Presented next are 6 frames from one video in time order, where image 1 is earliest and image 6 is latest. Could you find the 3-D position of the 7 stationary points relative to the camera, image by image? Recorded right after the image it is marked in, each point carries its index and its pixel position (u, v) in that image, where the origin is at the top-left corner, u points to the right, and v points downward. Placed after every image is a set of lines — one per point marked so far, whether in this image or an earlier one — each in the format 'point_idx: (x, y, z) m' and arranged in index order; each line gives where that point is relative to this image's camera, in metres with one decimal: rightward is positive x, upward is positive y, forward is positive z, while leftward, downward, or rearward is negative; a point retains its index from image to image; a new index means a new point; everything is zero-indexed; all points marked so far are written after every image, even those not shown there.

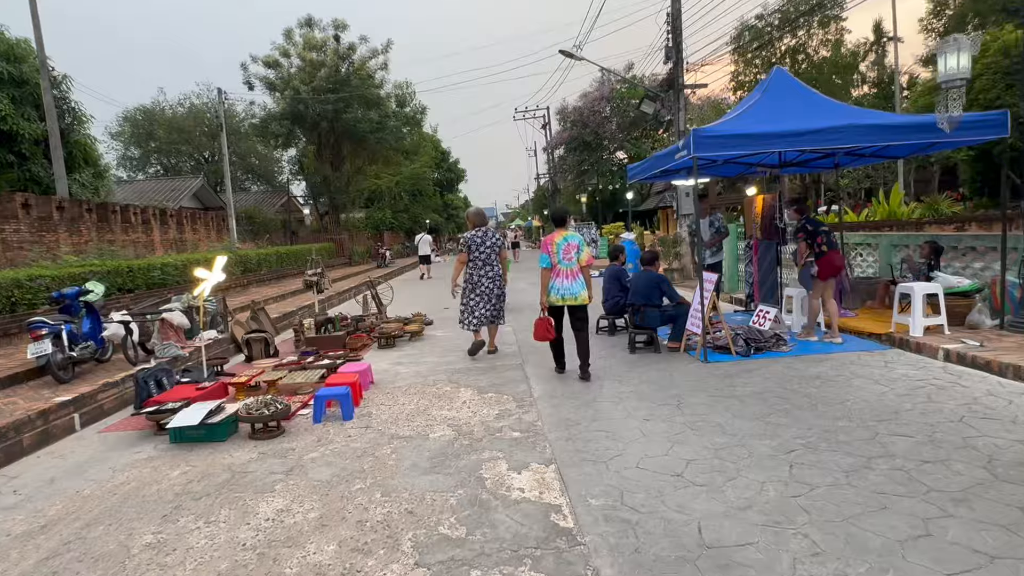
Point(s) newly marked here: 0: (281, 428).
0: (-1.8, -1.1, +4.9) m
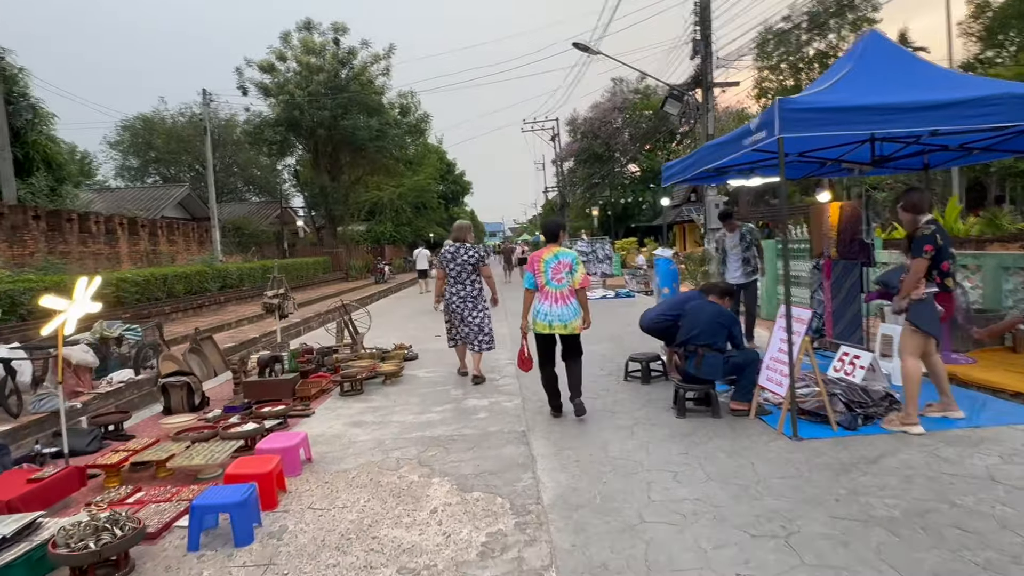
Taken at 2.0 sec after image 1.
0: (-1.8, -1.3, +3.0) m
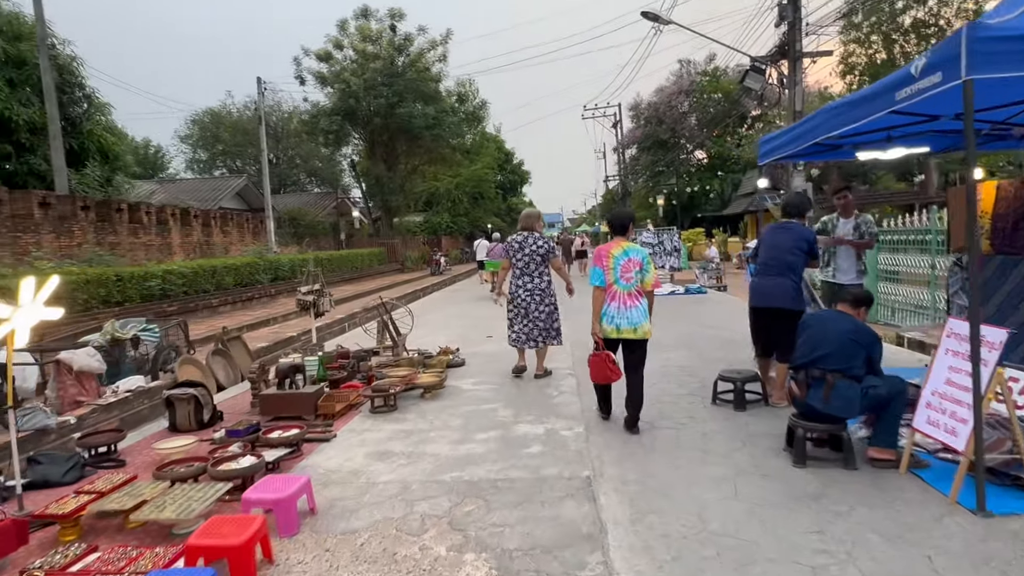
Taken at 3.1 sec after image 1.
0: (-1.6, -1.3, +2.1) m
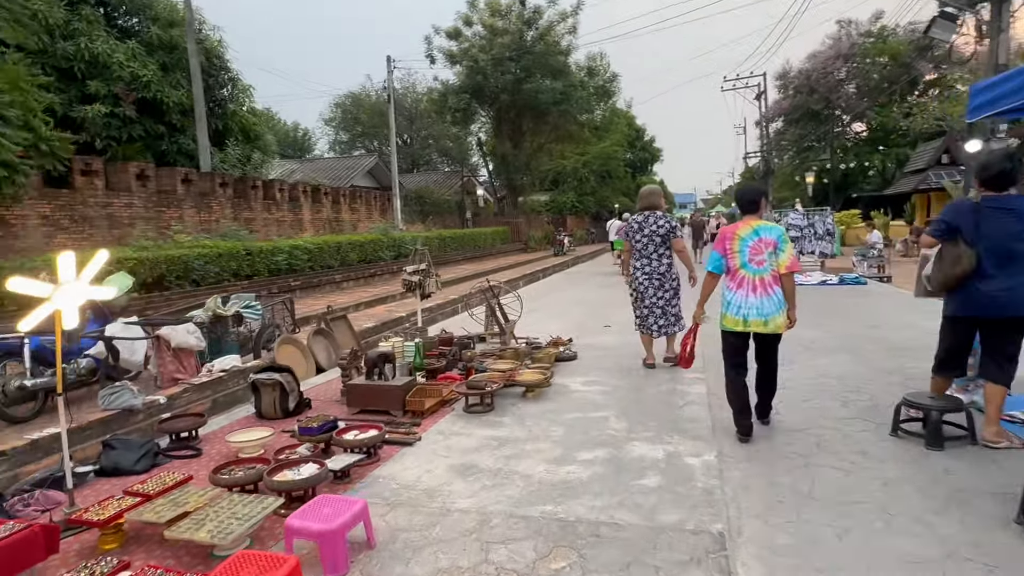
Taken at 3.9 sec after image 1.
0: (-1.4, -1.3, +1.6) m
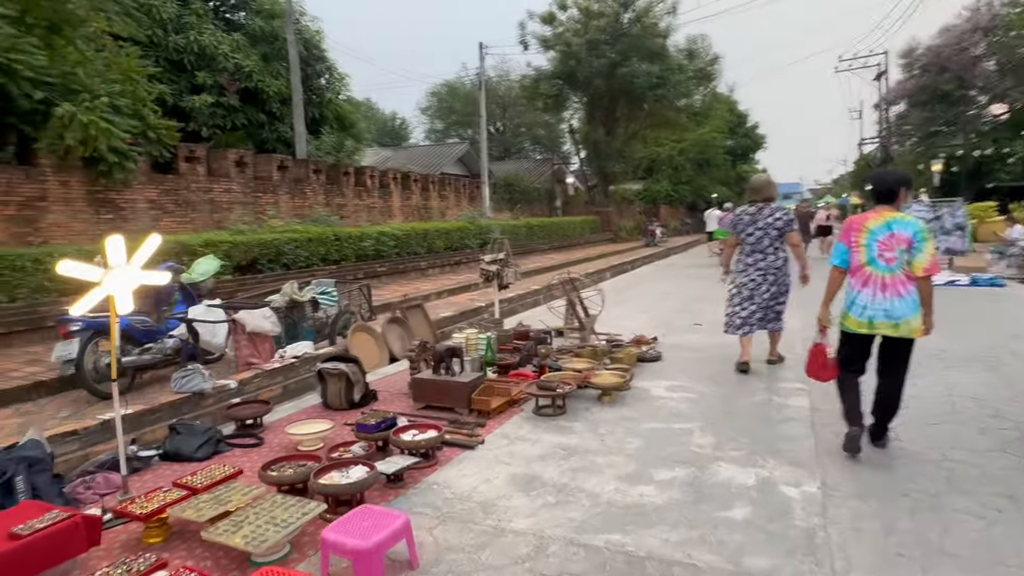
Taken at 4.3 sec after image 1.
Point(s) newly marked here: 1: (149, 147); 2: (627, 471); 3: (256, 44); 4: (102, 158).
0: (-1.4, -1.3, +1.5) m
1: (-5.5, +2.2, +9.5) m
2: (+0.6, -1.0, +3.4) m
3: (-5.8, +5.5, +14.0) m
4: (-5.5, +1.8, +8.4) m
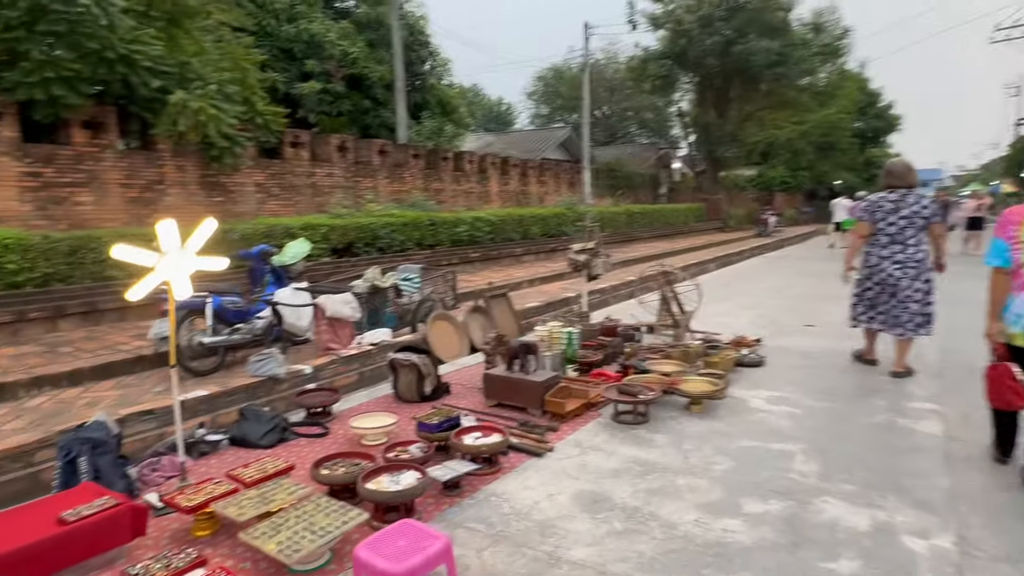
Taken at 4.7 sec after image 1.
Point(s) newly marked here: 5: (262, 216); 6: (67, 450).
0: (-1.4, -1.2, +1.4) m
1: (-4.1, +2.5, +9.9) m
2: (+1.0, -1.0, +3.0) m
3: (-3.4, +5.9, +14.3) m
4: (-4.2, +2.0, +8.8) m
5: (-4.0, +1.1, +10.0) m
6: (-2.0, -0.7, +2.9) m
